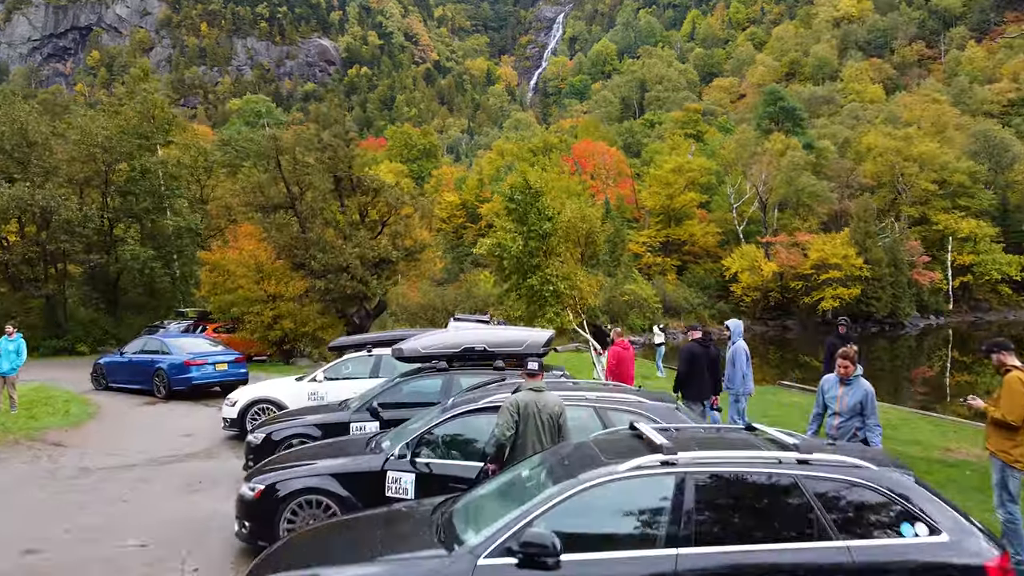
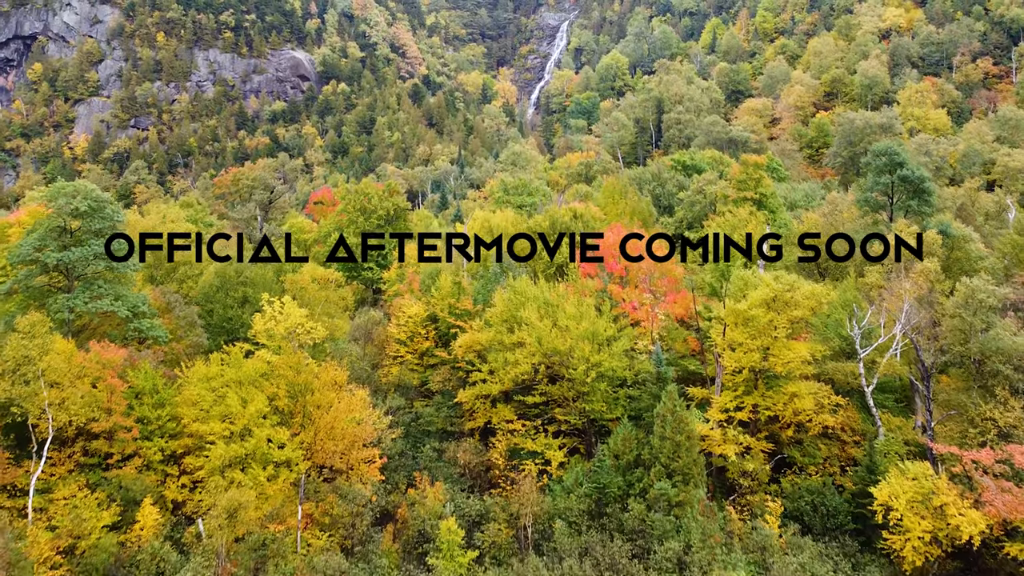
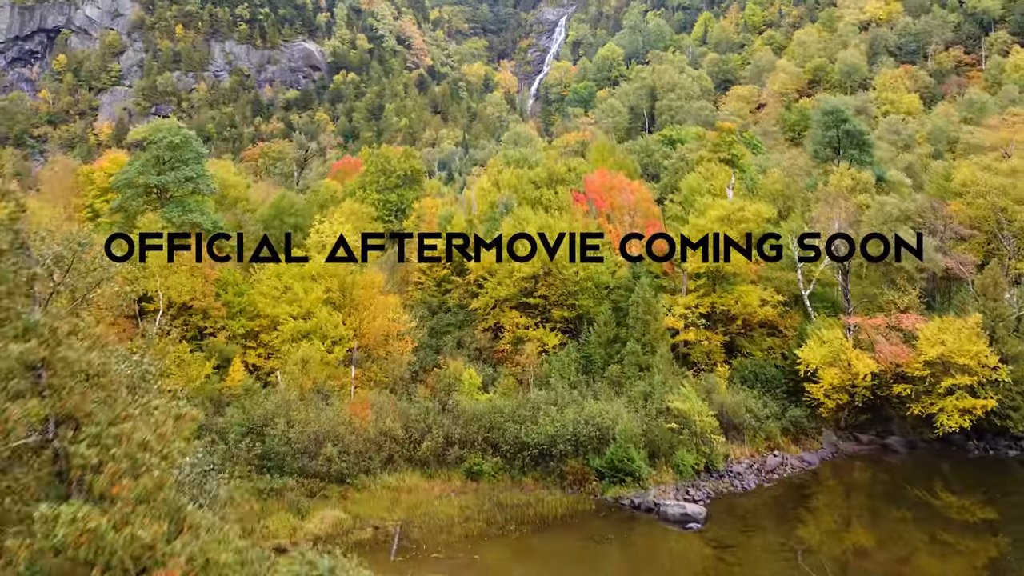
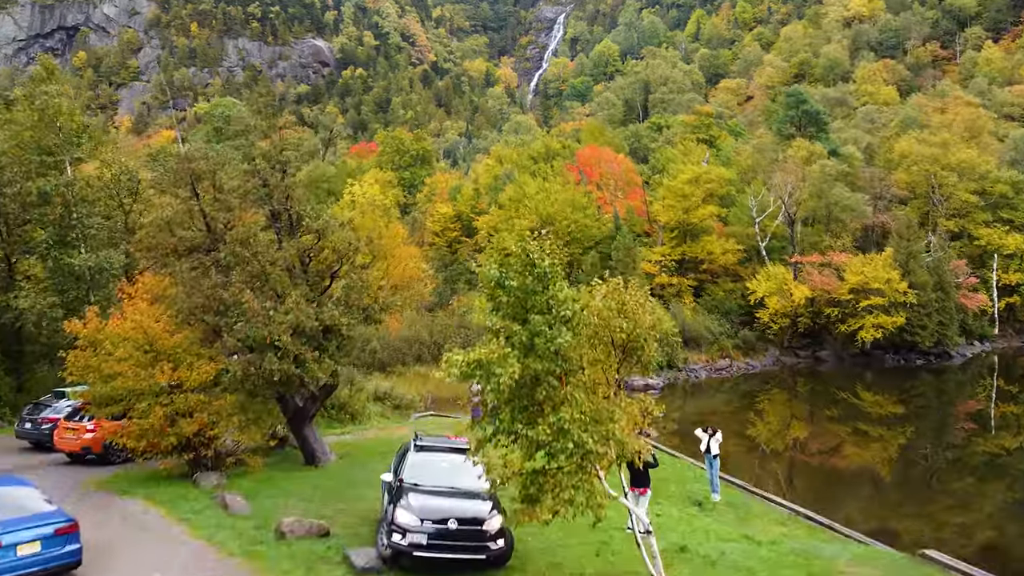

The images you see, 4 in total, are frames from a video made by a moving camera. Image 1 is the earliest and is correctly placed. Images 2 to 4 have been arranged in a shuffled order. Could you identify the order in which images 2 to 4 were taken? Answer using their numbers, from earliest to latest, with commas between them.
4, 3, 2
